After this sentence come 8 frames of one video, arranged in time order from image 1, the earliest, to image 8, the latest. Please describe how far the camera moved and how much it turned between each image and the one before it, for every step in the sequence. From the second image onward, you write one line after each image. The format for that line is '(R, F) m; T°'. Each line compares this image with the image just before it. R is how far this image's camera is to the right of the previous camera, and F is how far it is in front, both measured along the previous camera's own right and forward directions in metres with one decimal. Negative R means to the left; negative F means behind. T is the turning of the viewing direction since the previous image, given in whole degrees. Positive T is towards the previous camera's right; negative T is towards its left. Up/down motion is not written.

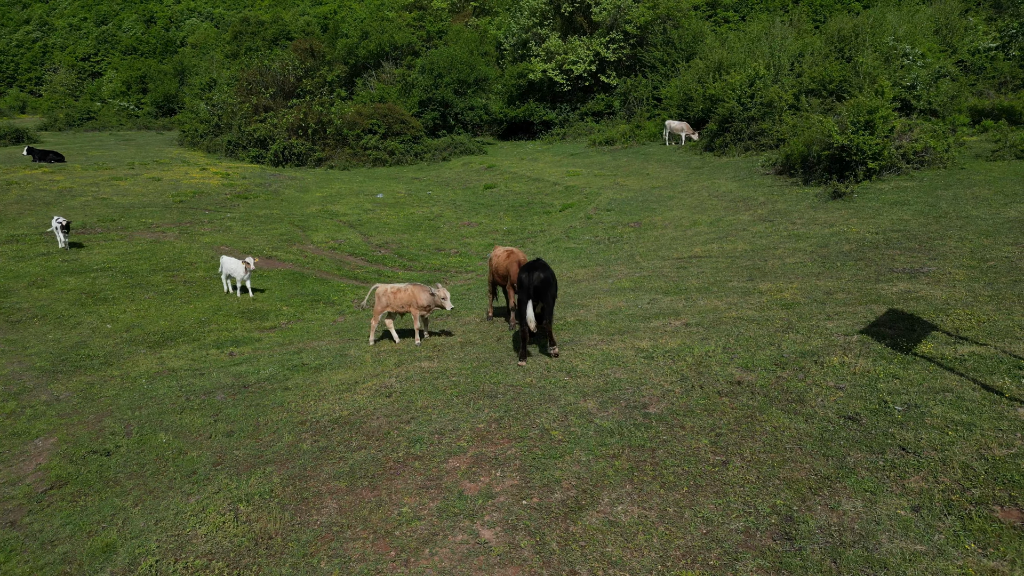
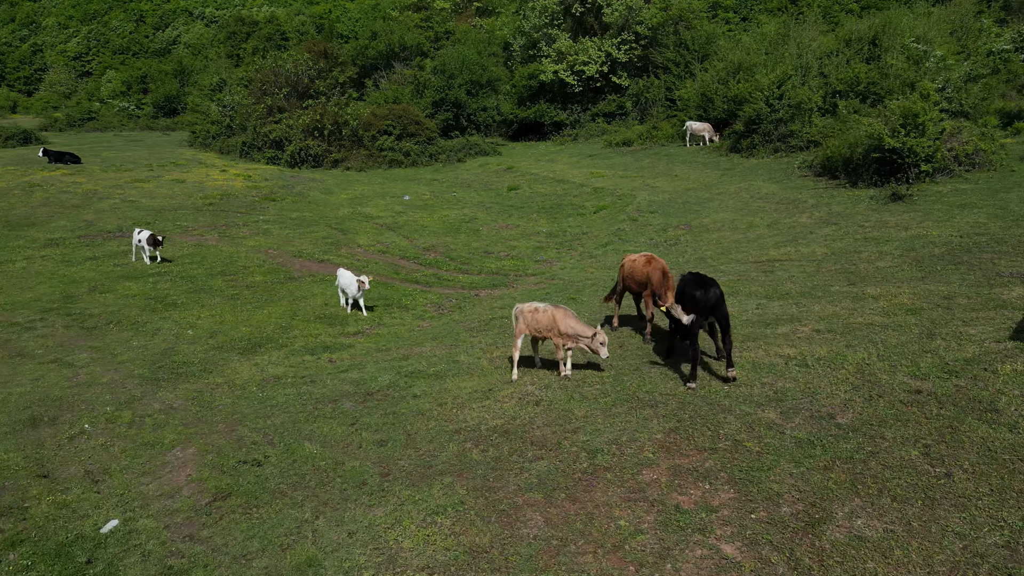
(-1.8, +0.1) m; +1°
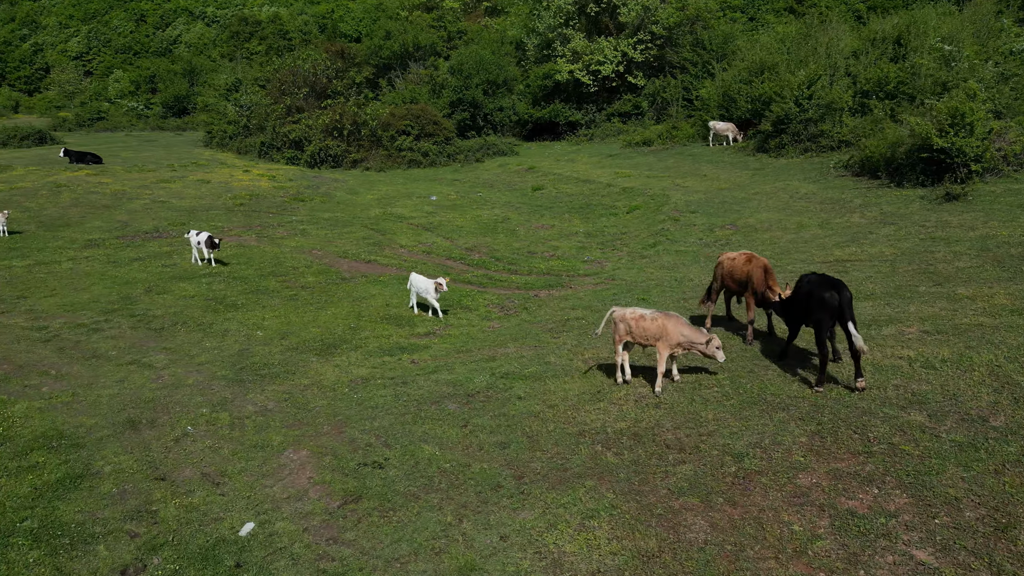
(-1.3, +0.1) m; 0°
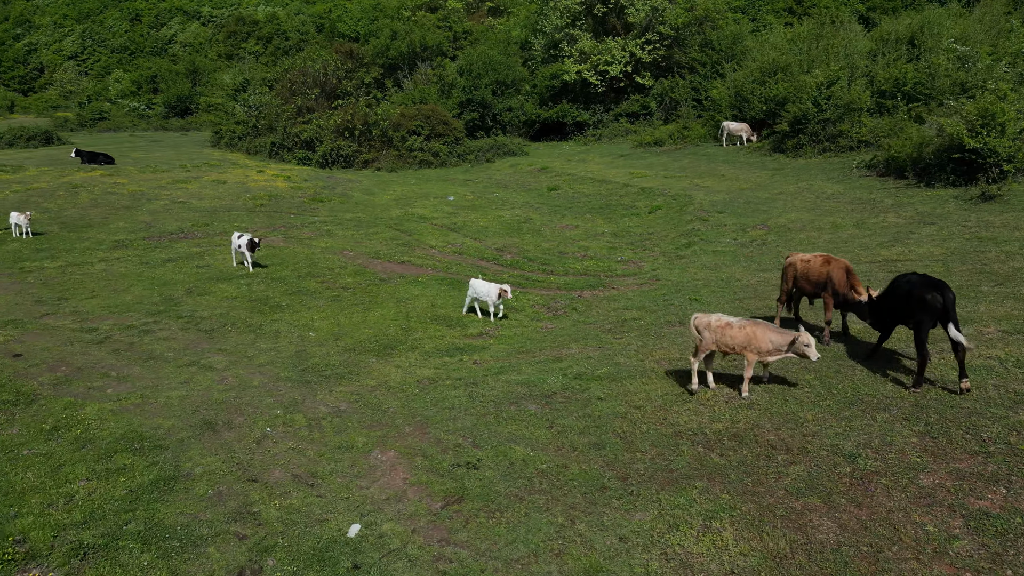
(-1.1, 0.0) m; 0°
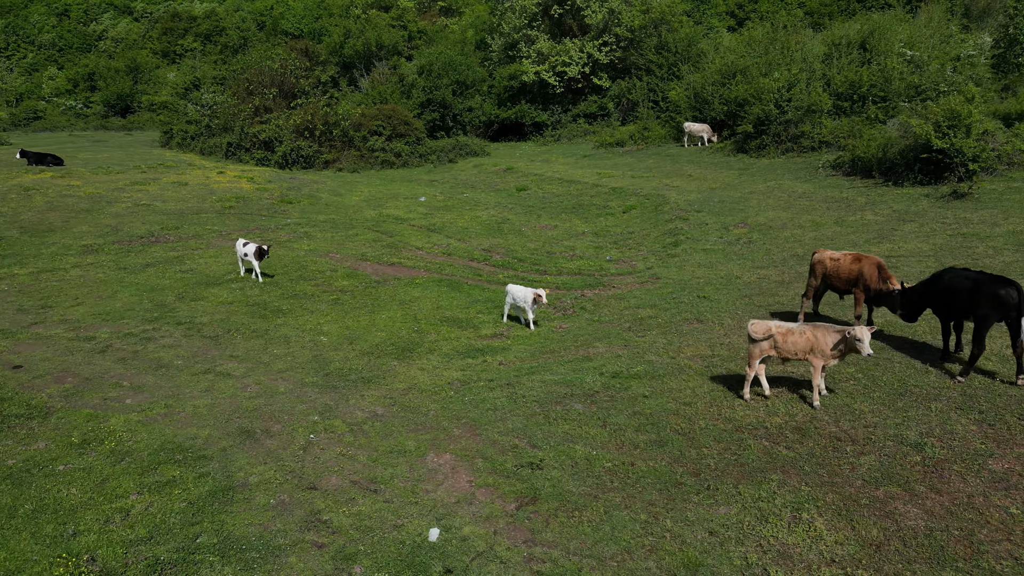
(-1.2, 0.0) m; +4°
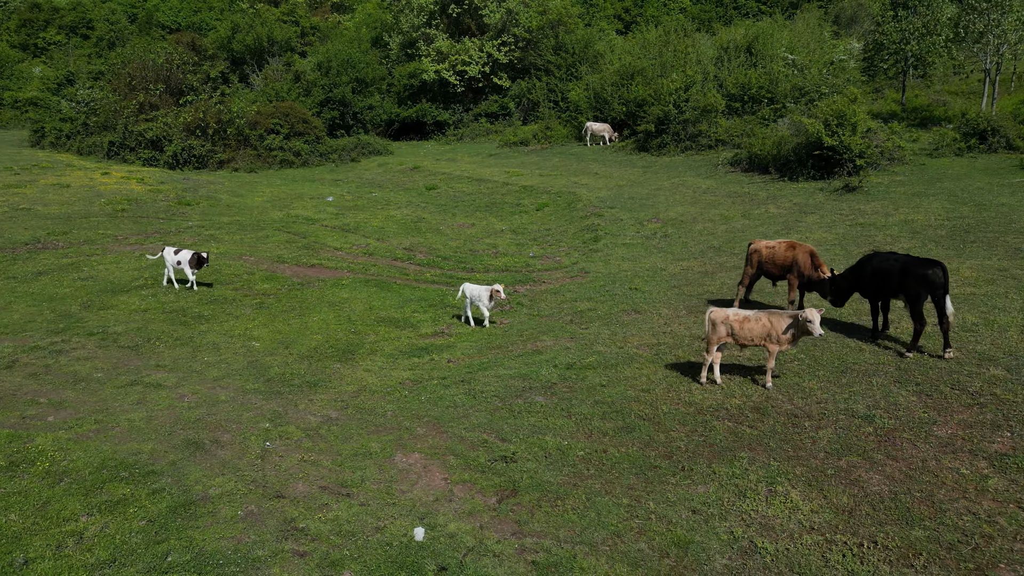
(-0.8, 0.0) m; +8°
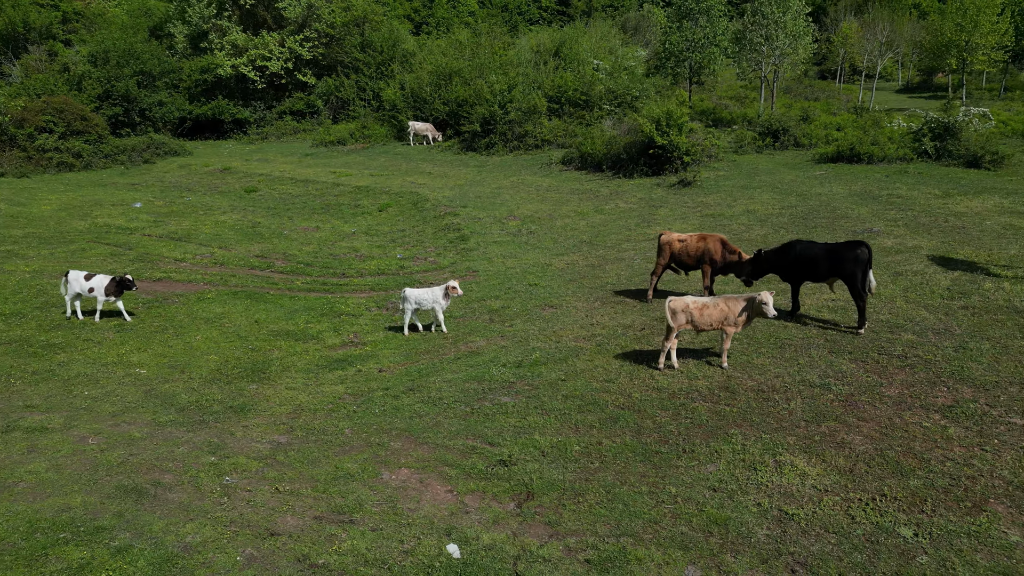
(-2.0, +0.4) m; +16°
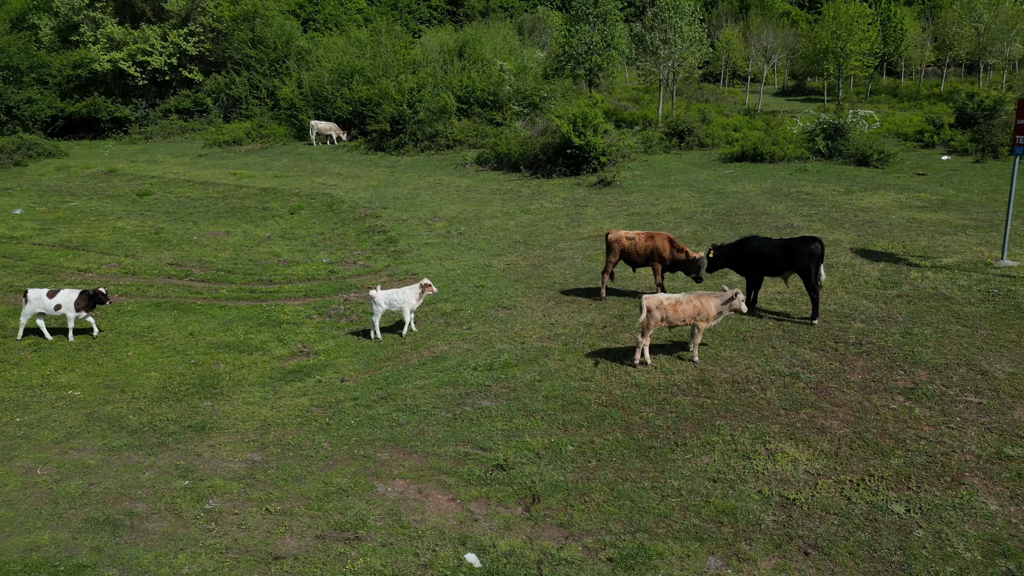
(-1.0, +0.1) m; +8°
